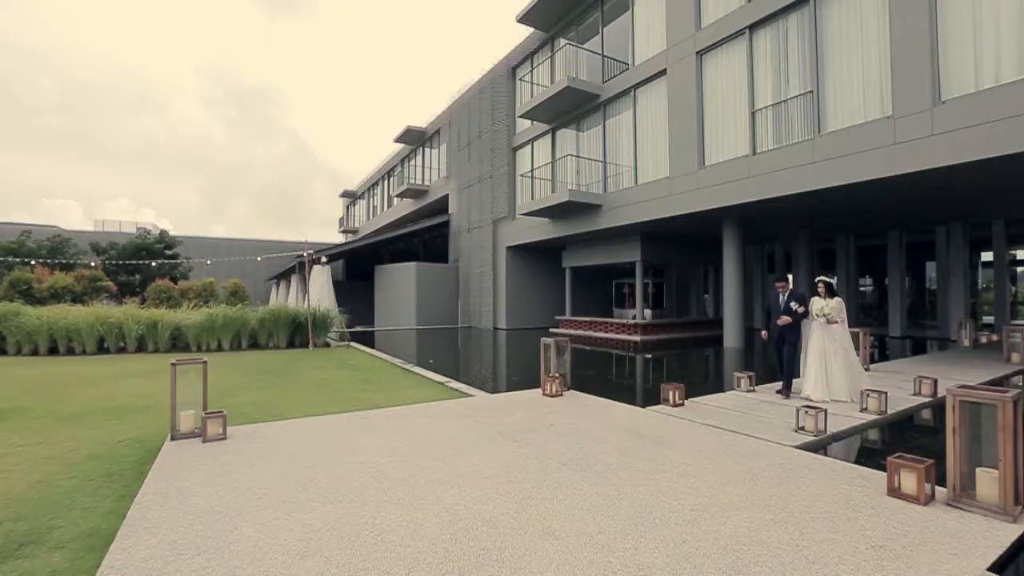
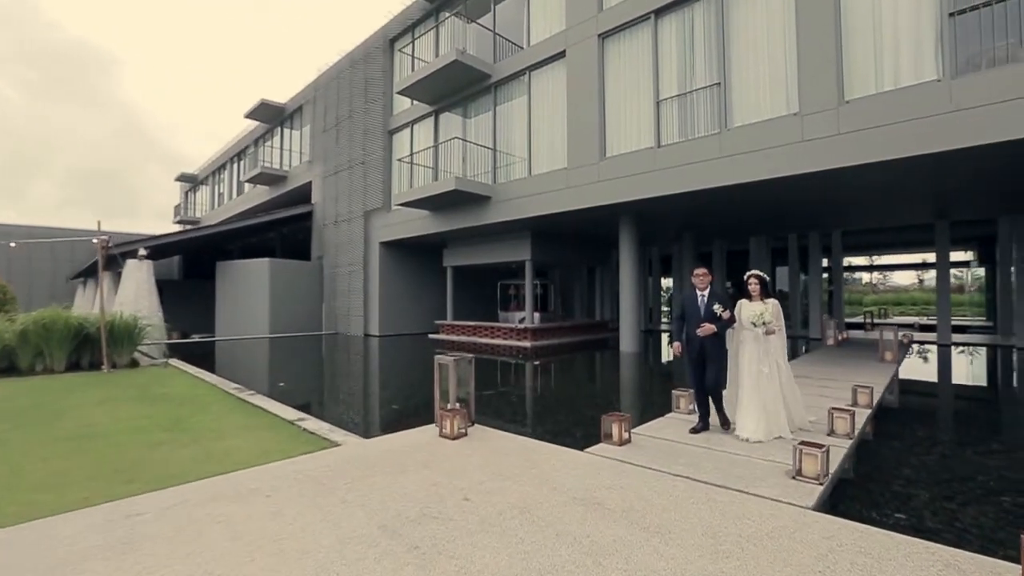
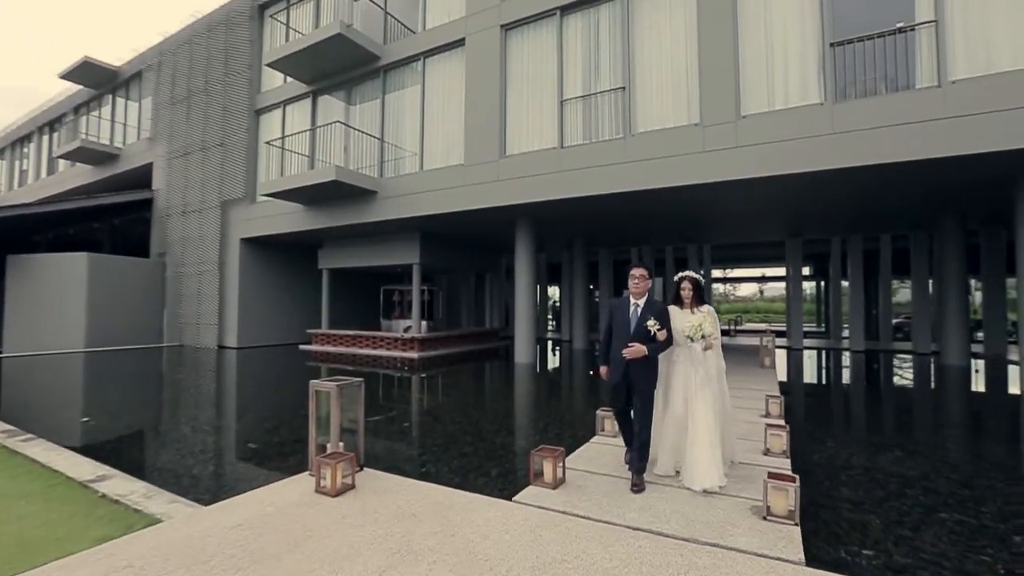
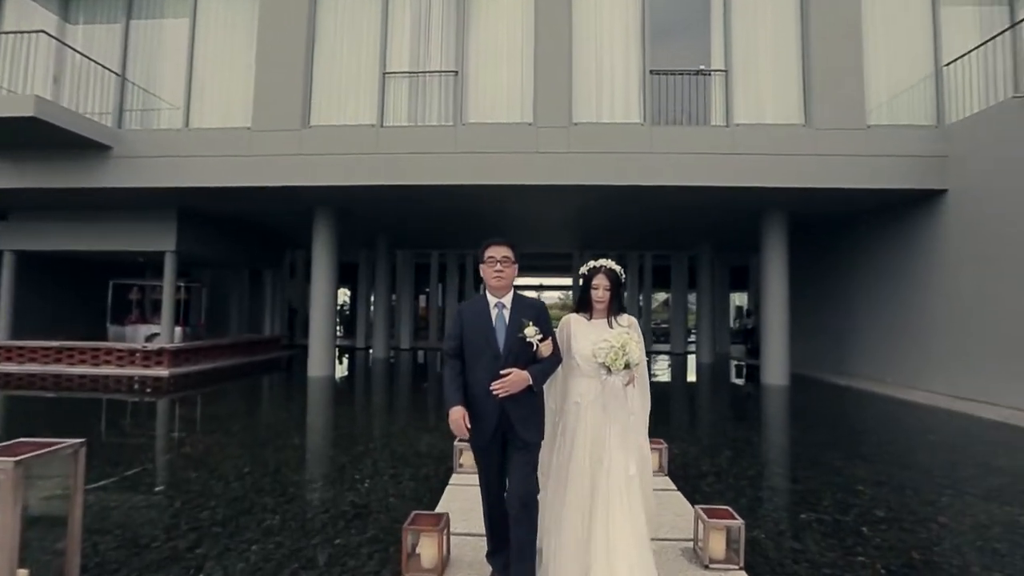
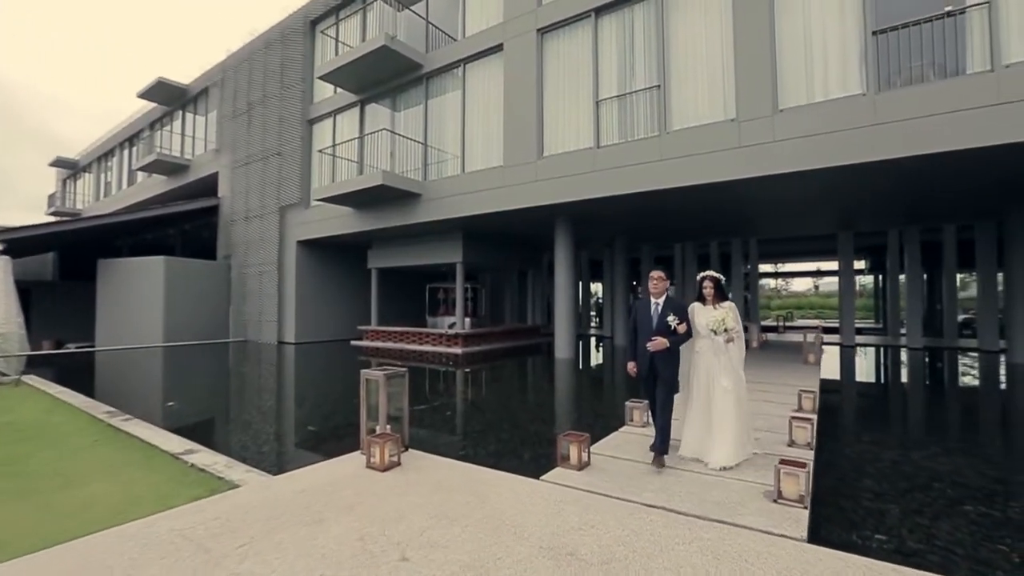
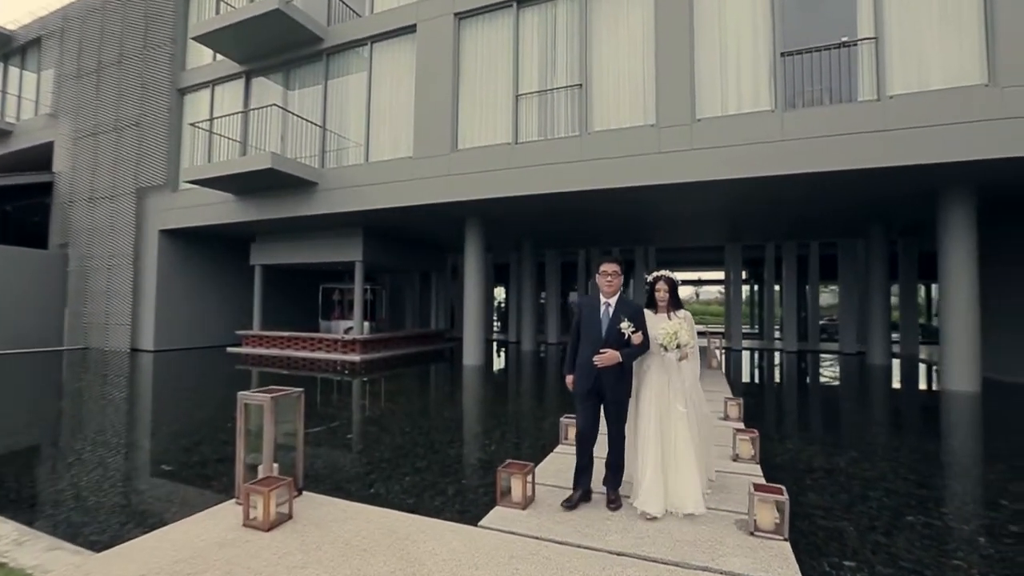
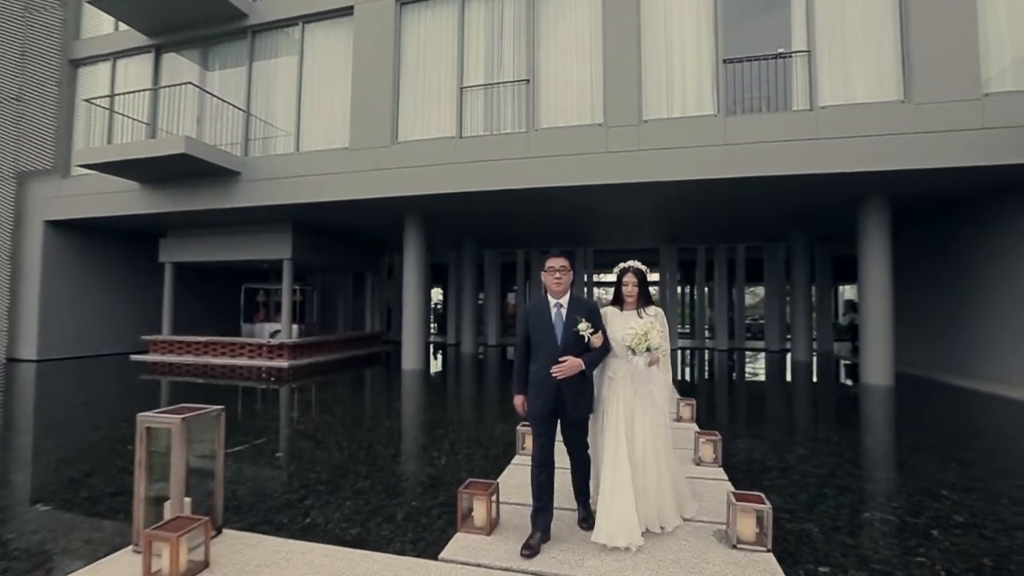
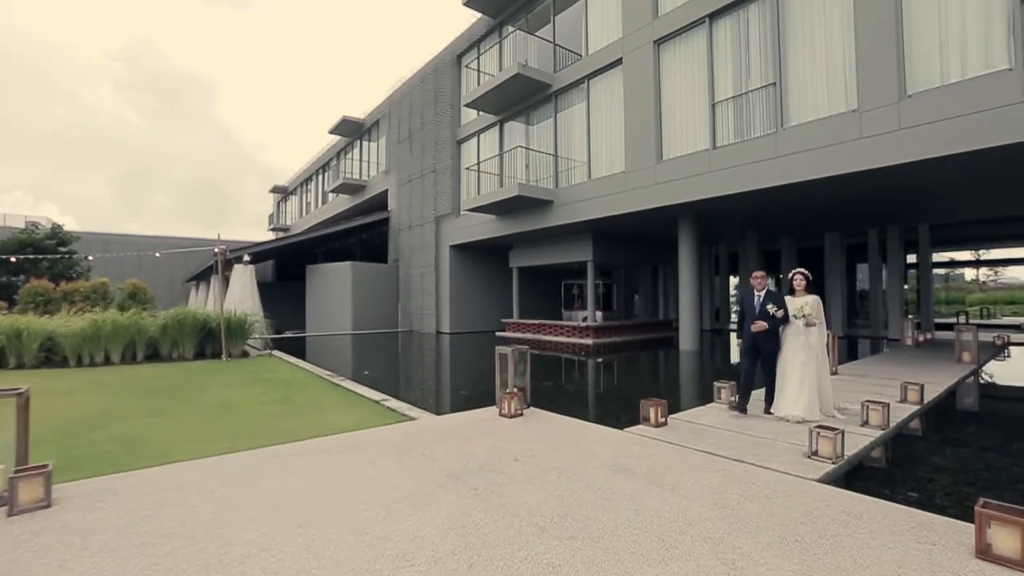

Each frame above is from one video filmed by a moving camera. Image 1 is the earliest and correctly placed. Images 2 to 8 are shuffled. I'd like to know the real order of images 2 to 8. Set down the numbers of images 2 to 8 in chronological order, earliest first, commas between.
8, 2, 5, 3, 6, 7, 4
